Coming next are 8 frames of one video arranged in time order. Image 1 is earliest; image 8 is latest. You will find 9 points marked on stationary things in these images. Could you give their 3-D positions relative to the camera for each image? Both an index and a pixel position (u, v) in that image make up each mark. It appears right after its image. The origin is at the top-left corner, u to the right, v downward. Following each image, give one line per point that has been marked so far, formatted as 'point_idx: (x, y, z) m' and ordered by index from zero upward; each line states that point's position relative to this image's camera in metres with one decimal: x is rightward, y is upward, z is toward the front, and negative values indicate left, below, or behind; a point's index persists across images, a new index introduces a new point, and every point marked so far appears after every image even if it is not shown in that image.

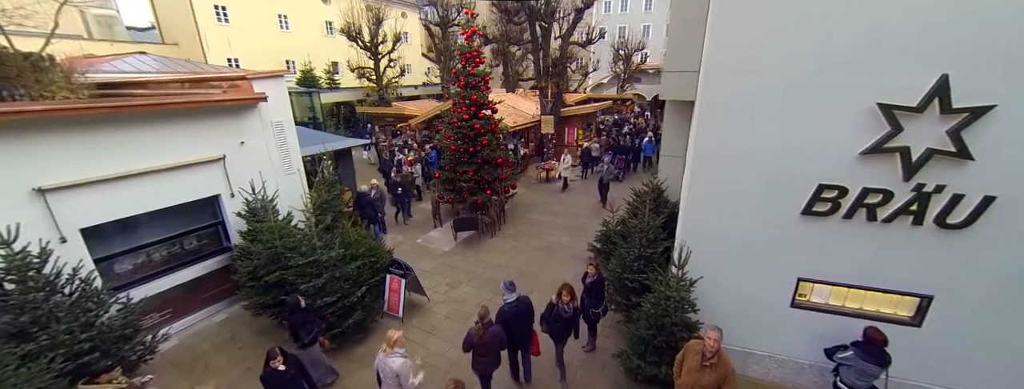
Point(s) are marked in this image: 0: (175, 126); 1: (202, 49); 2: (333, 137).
0: (-5.3, +1.1, +5.3) m
1: (-16.8, +7.8, +18.4) m
2: (-5.2, +1.6, +9.6) m
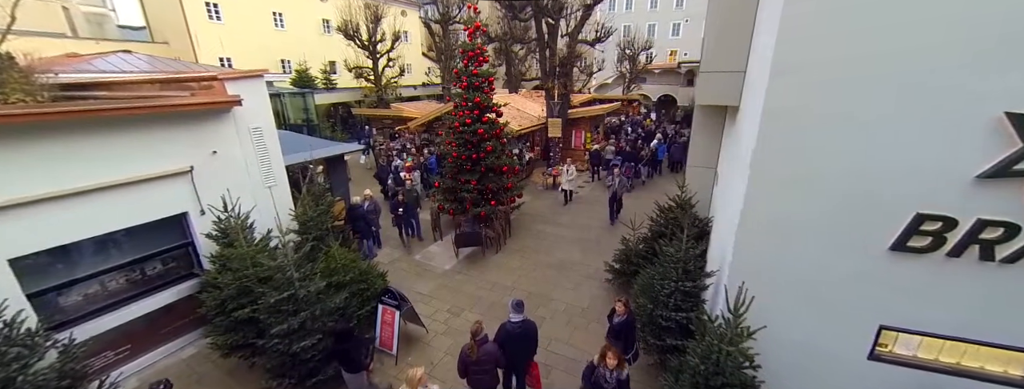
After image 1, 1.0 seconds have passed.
0: (-5.1, +0.8, +4.6) m
1: (-16.6, +7.6, +17.7) m
2: (-5.0, +1.3, +8.9) m
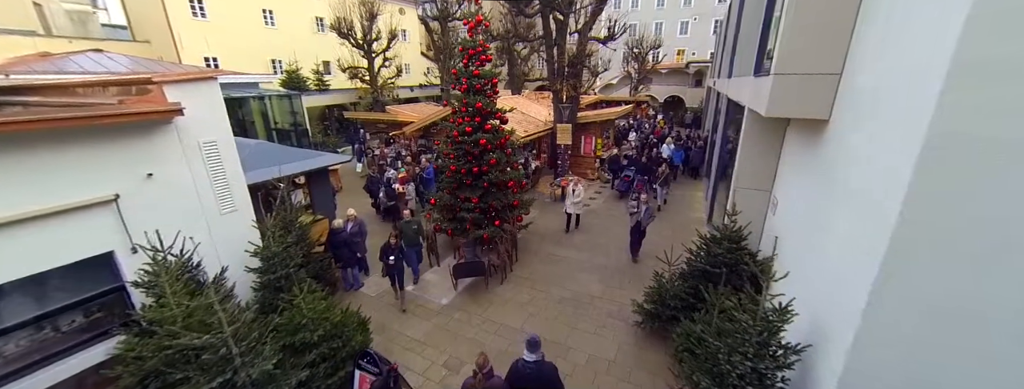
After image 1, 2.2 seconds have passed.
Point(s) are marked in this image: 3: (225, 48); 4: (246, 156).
0: (-5.0, +0.4, +3.5) m
1: (-16.4, +7.1, +16.6) m
2: (-4.9, +0.9, +7.8) m
3: (-15.5, +7.9, +18.4) m
4: (-5.6, +0.8, +7.0) m
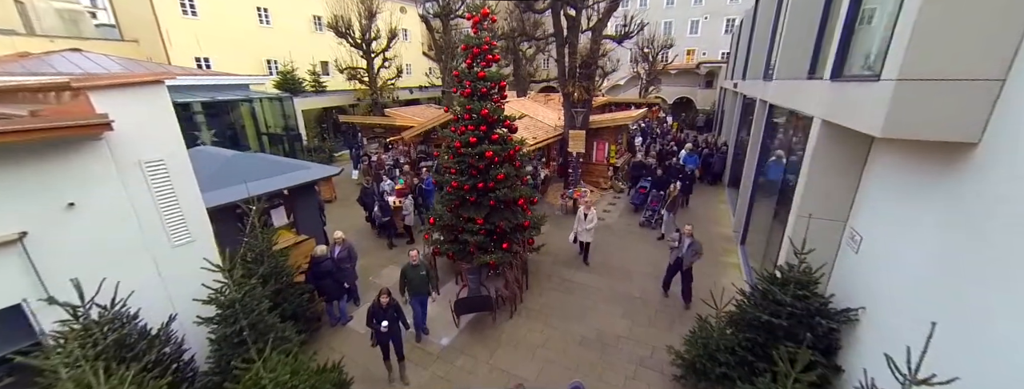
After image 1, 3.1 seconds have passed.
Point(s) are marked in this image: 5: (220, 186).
0: (-4.8, 0.0, +2.6) m
1: (-16.2, +6.8, +15.8) m
2: (-4.7, +0.6, +6.9) m
3: (-15.2, +7.6, +17.5) m
4: (-5.4, +0.4, +6.1) m
5: (-5.0, +0.1, +5.8) m
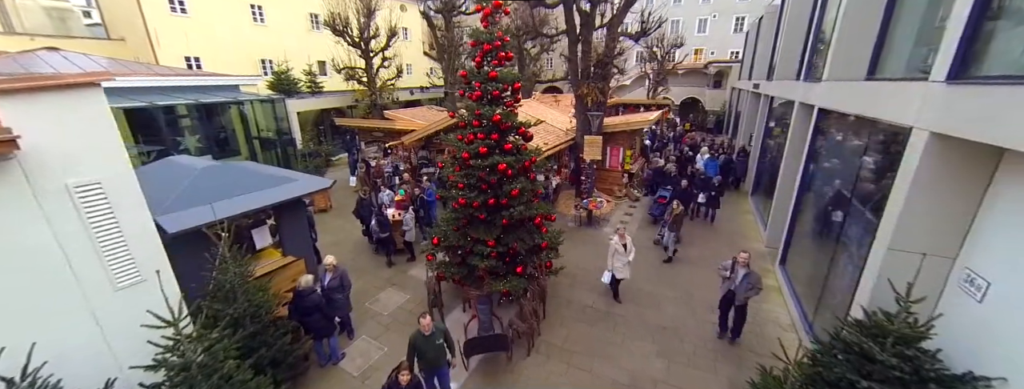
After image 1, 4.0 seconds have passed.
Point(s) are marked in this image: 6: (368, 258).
0: (-4.6, -0.2, +1.8) m
1: (-15.9, +6.5, +15.0) m
2: (-4.4, +0.3, +6.1) m
3: (-15.0, +7.3, +16.7) m
4: (-5.2, +0.2, +5.3) m
5: (-4.7, -0.2, +5.0) m
6: (-3.5, -1.5, +8.3) m
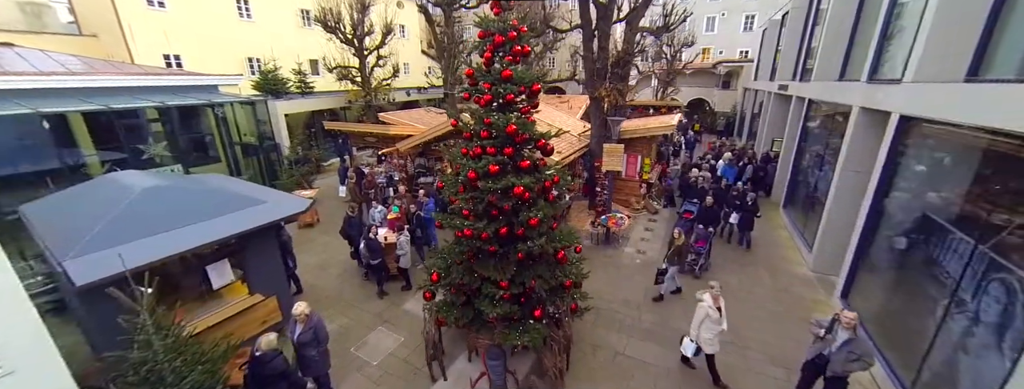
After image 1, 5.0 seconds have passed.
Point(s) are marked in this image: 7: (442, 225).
0: (-4.3, -0.6, +0.7) m
1: (-15.7, +6.1, +13.8) m
2: (-4.2, -0.1, +5.0) m
3: (-14.8, +6.9, +15.6) m
4: (-4.9, -0.2, +4.2) m
5: (-4.5, -0.5, +3.9) m
6: (-3.3, -1.9, +7.2) m
7: (-1.0, -0.4, +4.8) m
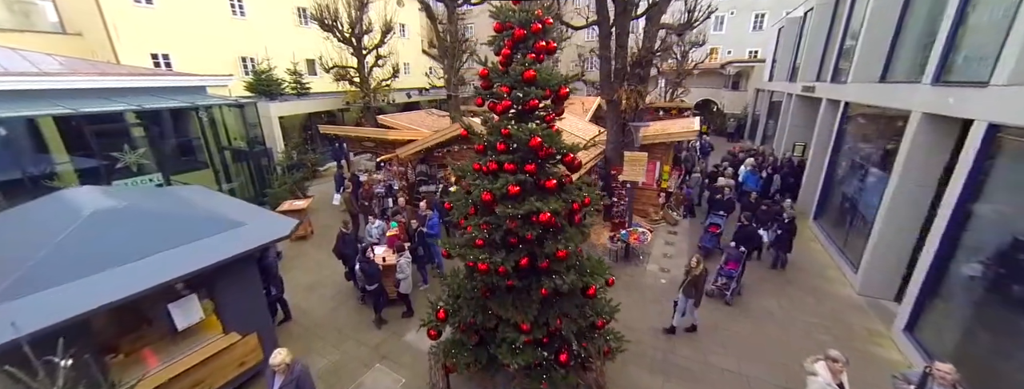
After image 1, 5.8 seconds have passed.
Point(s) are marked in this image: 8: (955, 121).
0: (-4.0, -0.9, -0.1) m
1: (-15.5, +5.9, +13.0) m
2: (-3.9, -0.4, +4.2) m
3: (-14.5, +6.6, +14.8) m
4: (-4.7, -0.5, +3.5) m
5: (-4.2, -0.8, +3.2) m
6: (-3.1, -2.2, +6.4) m
7: (-0.7, -0.7, +4.1) m
8: (+7.0, +1.2, +5.3) m
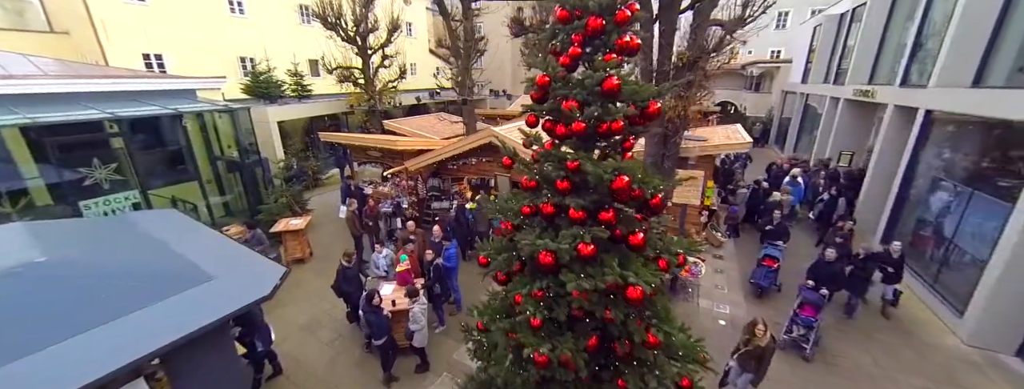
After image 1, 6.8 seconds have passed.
0: (-3.6, -1.3, -1.1) m
1: (-14.8, +5.5, +12.1) m
2: (-3.4, -0.8, +3.2) m
3: (-13.8, +6.2, +13.9) m
4: (-4.1, -0.9, +2.4) m
5: (-3.7, -1.2, +2.1) m
6: (-2.5, -2.6, +5.4) m
7: (-0.2, -1.2, +3.0) m
8: (+7.5, +0.7, +4.2) m
